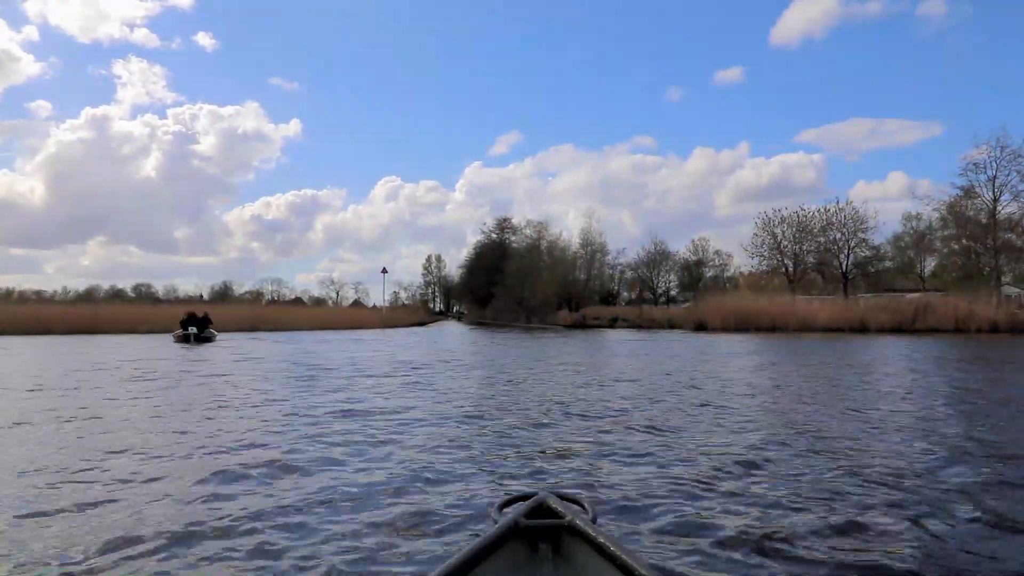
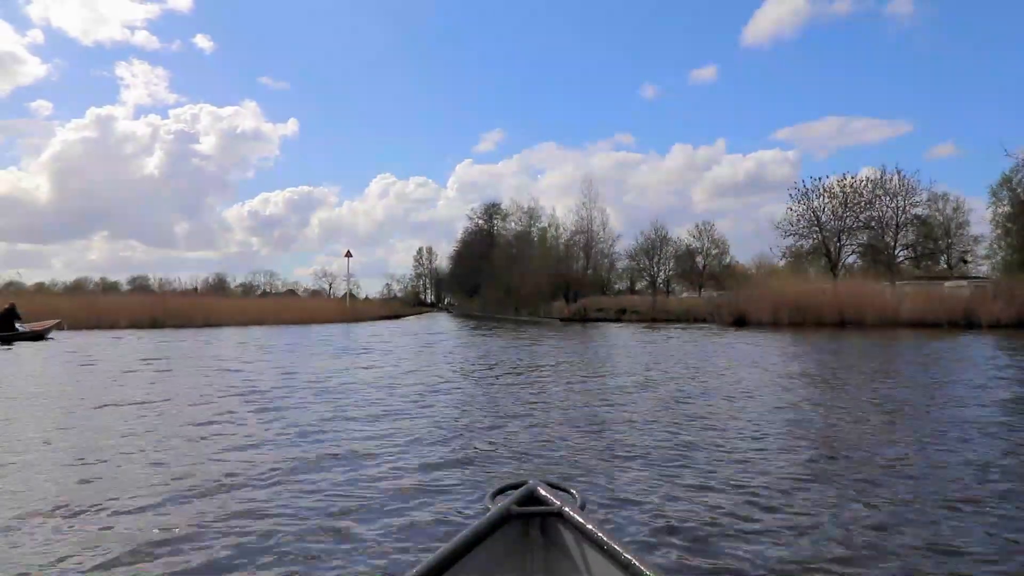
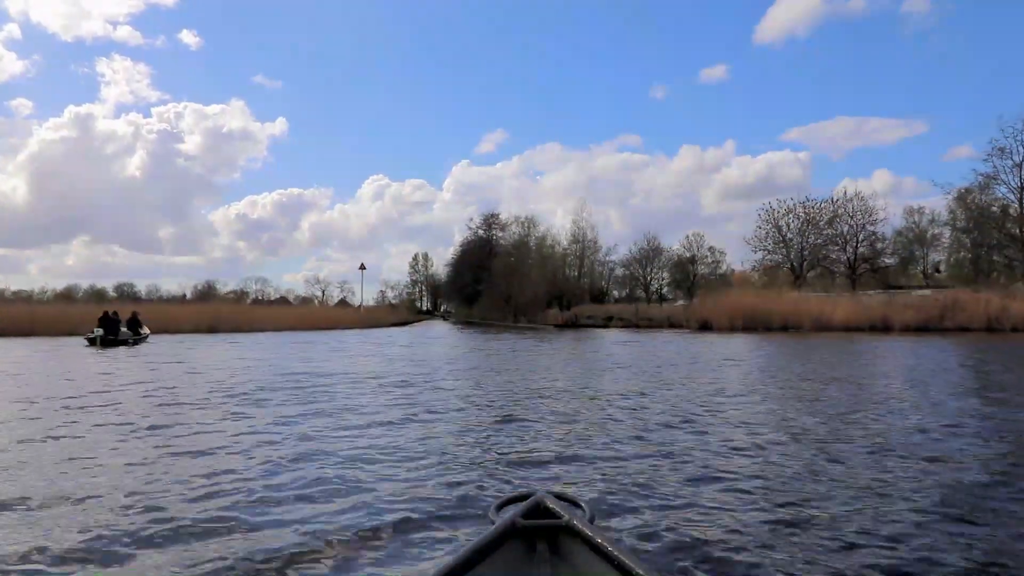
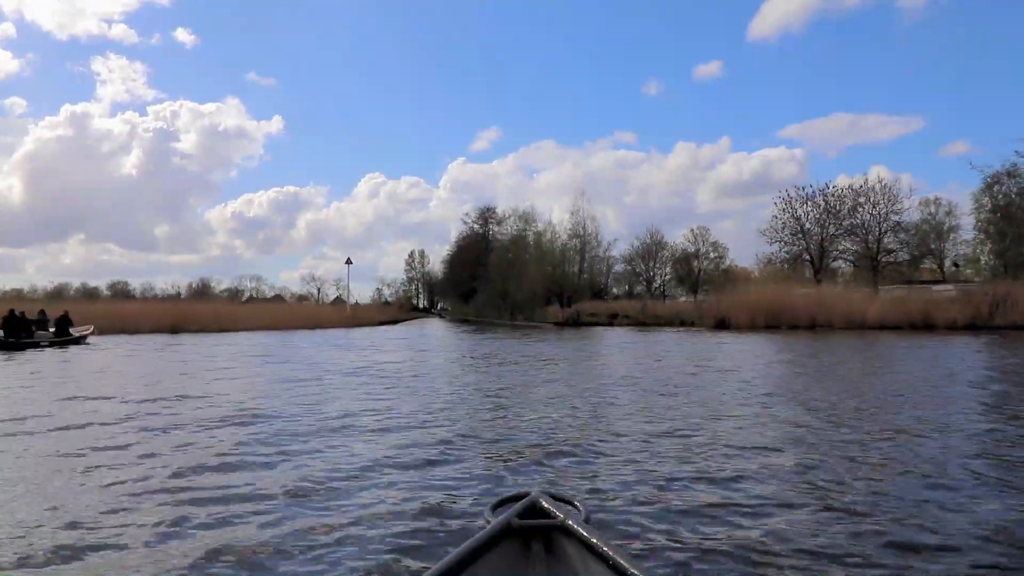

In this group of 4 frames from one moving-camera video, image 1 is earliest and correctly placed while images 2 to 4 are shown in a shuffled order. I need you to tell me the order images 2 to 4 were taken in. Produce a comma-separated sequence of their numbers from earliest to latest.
3, 4, 2
